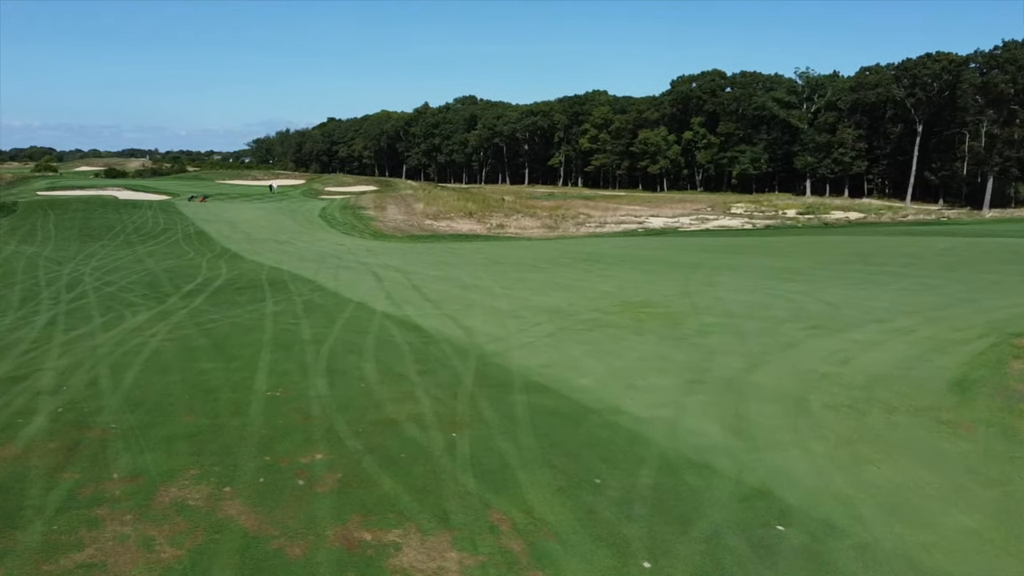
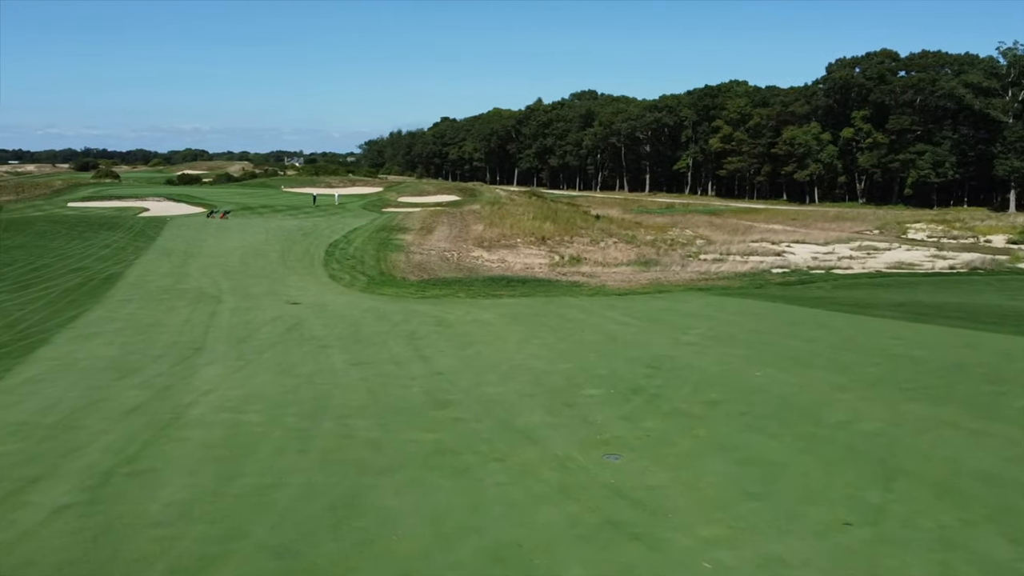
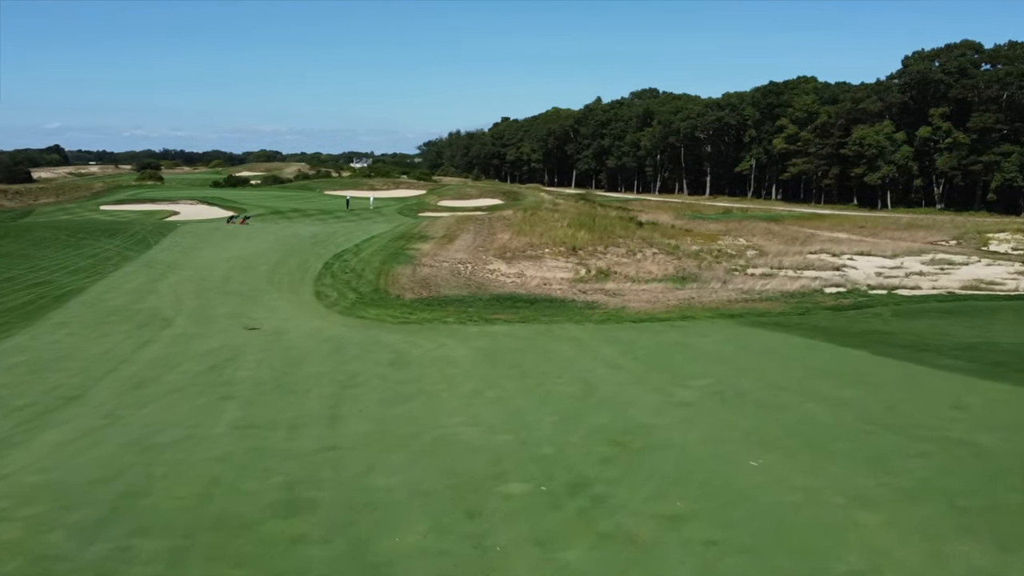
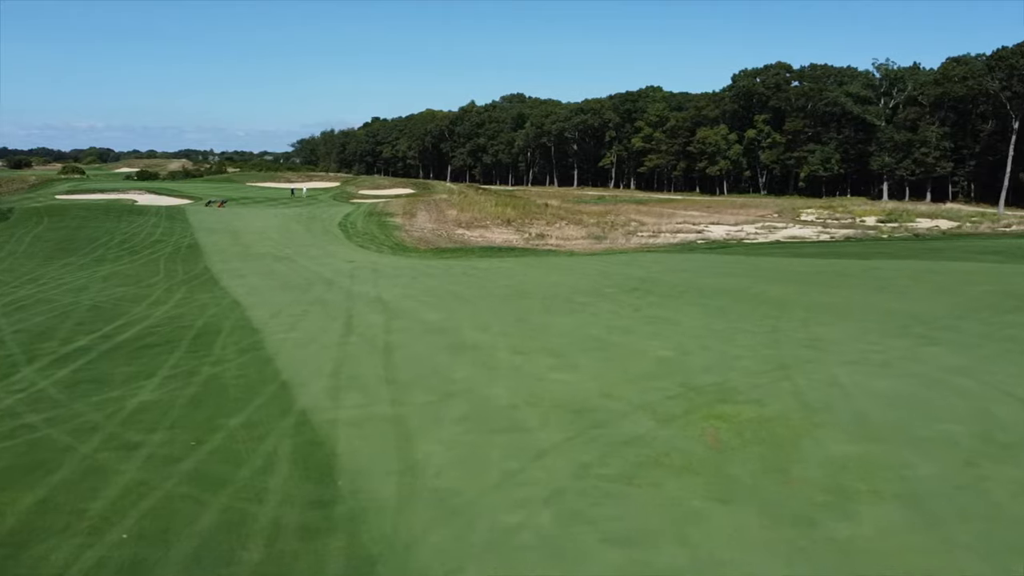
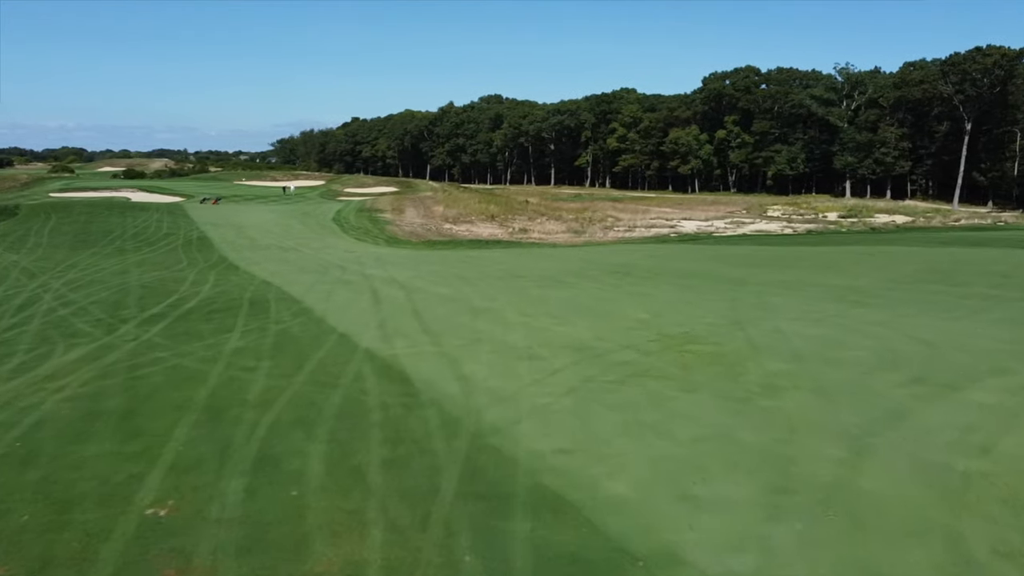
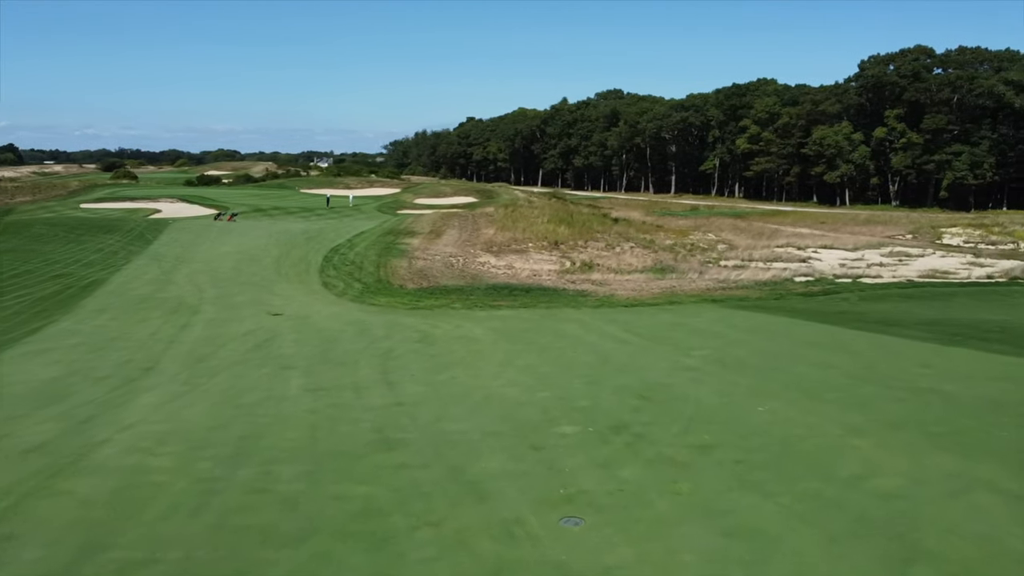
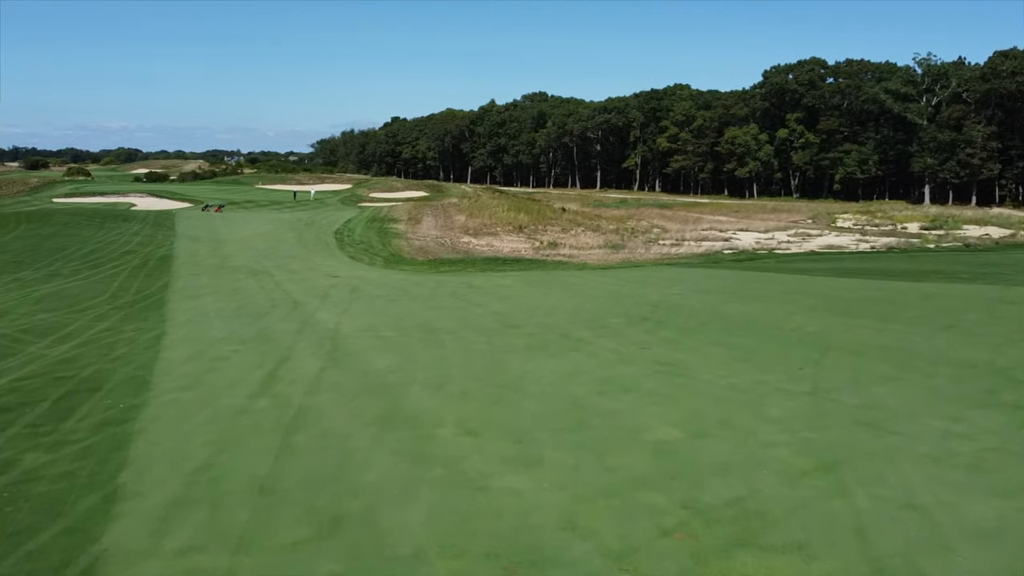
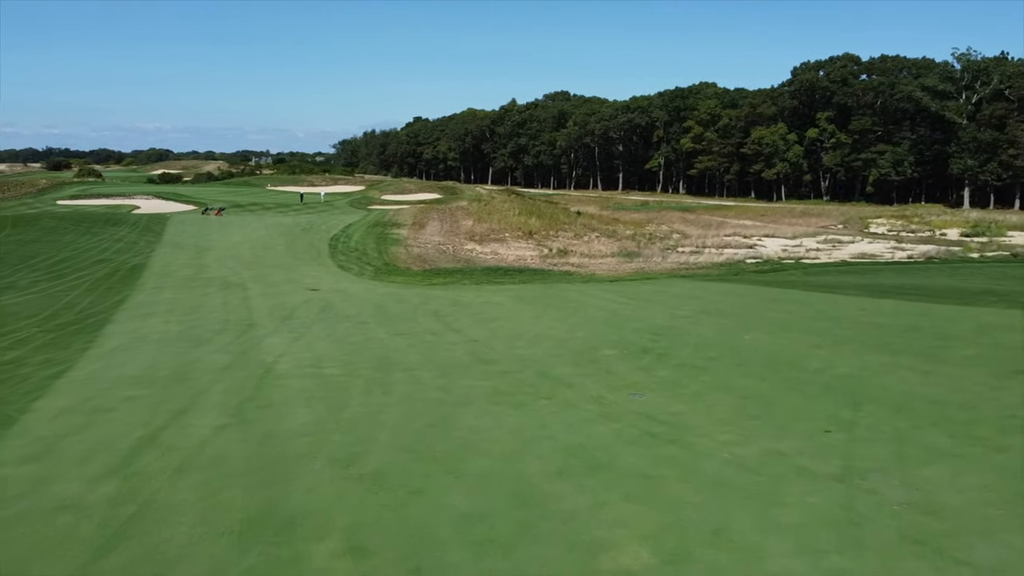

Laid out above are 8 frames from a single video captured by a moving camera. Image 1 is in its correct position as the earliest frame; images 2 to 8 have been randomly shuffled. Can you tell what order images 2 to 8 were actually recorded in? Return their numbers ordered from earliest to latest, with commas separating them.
5, 4, 7, 8, 2, 6, 3
